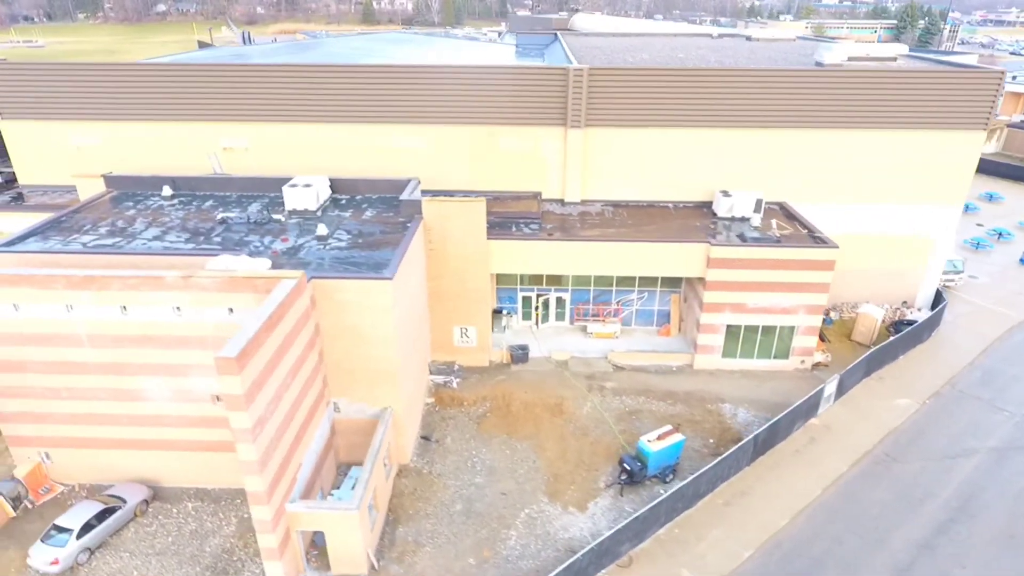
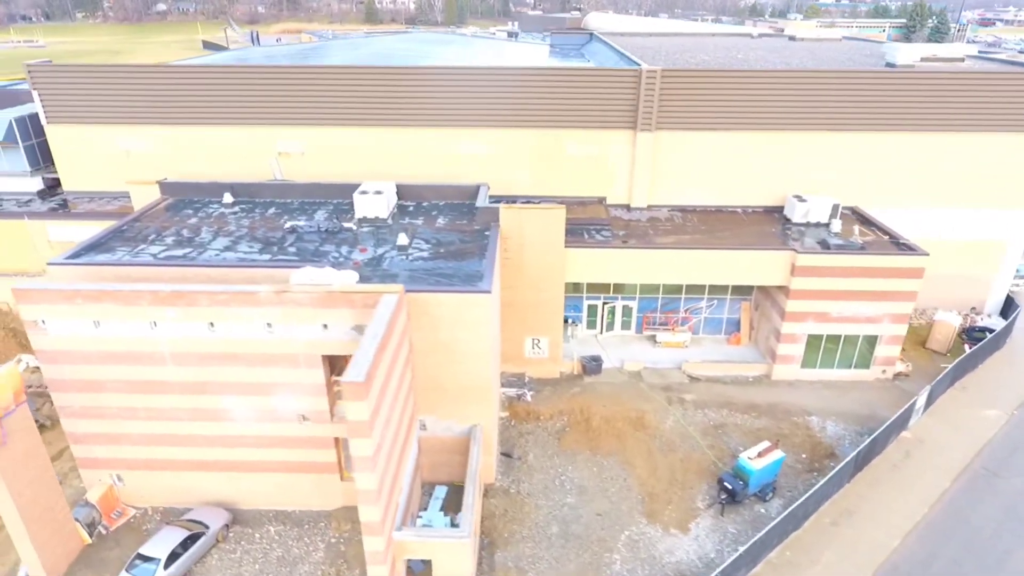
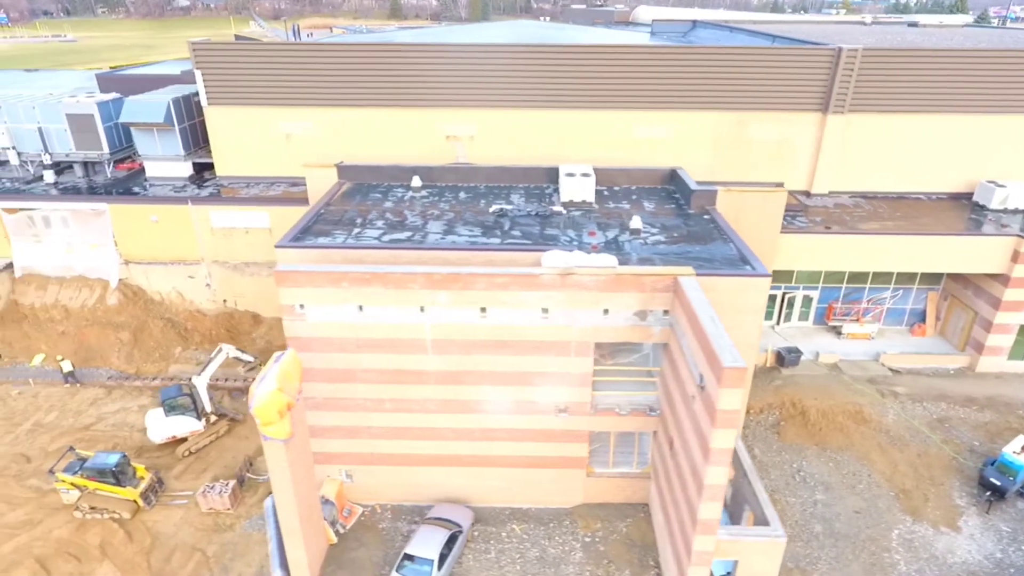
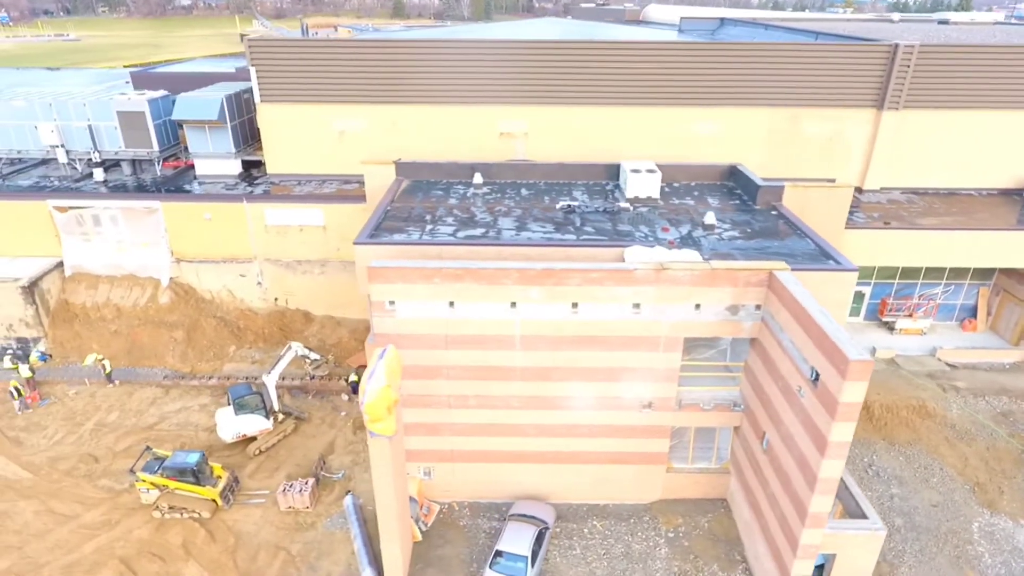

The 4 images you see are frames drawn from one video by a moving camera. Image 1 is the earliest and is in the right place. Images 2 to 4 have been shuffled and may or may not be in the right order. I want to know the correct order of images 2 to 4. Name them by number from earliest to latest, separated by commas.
2, 3, 4
